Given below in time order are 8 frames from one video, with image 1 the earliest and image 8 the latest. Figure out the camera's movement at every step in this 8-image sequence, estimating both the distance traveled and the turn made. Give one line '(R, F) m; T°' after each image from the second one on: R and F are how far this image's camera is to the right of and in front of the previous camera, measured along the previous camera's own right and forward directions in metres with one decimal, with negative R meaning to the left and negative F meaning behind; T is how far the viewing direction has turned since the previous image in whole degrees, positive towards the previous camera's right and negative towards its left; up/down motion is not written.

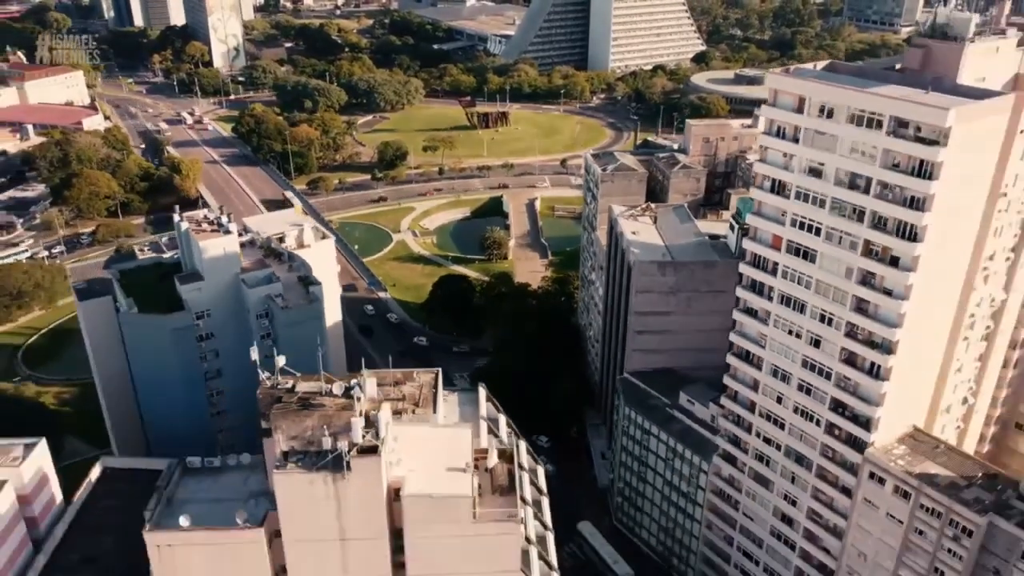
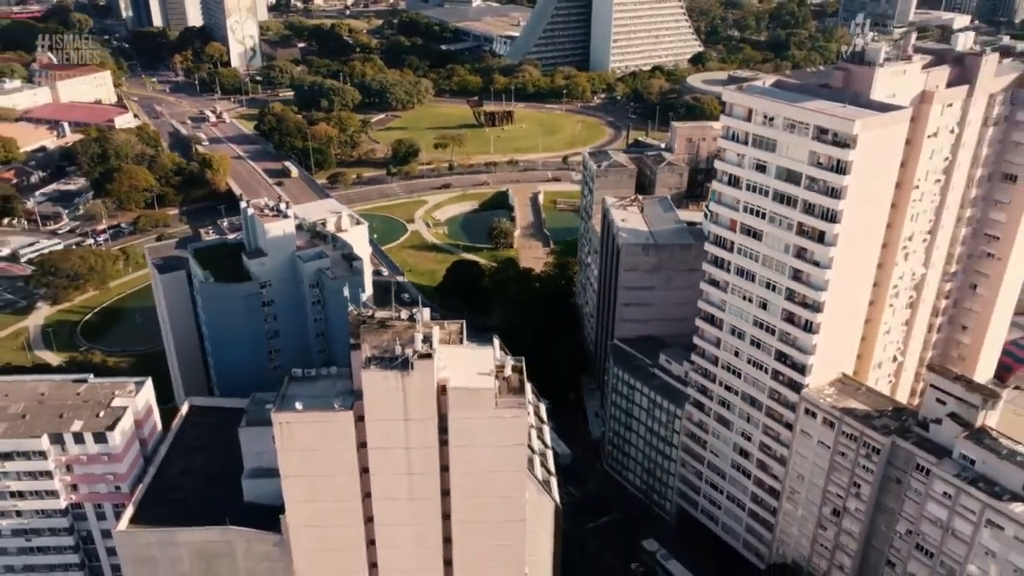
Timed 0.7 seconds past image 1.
(-0.2, -7.7) m; 0°
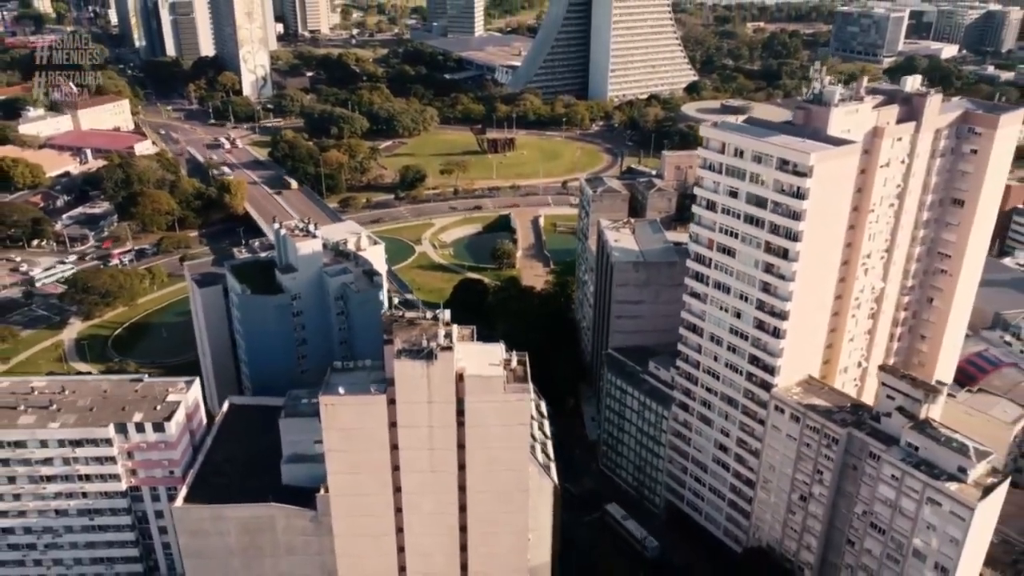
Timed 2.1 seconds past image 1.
(-0.2, -5.2) m; 0°
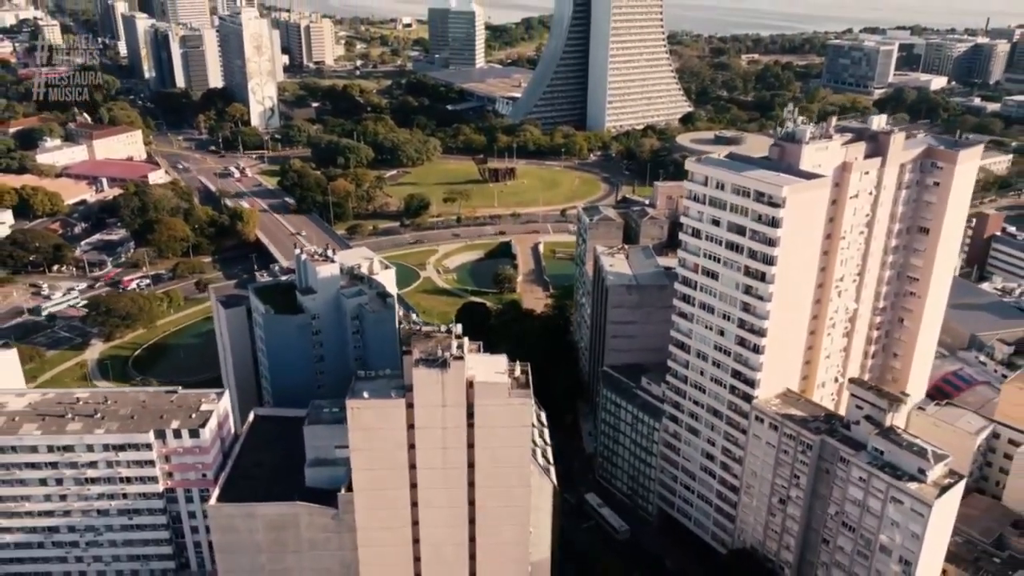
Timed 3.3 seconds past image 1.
(-0.2, -4.1) m; 0°
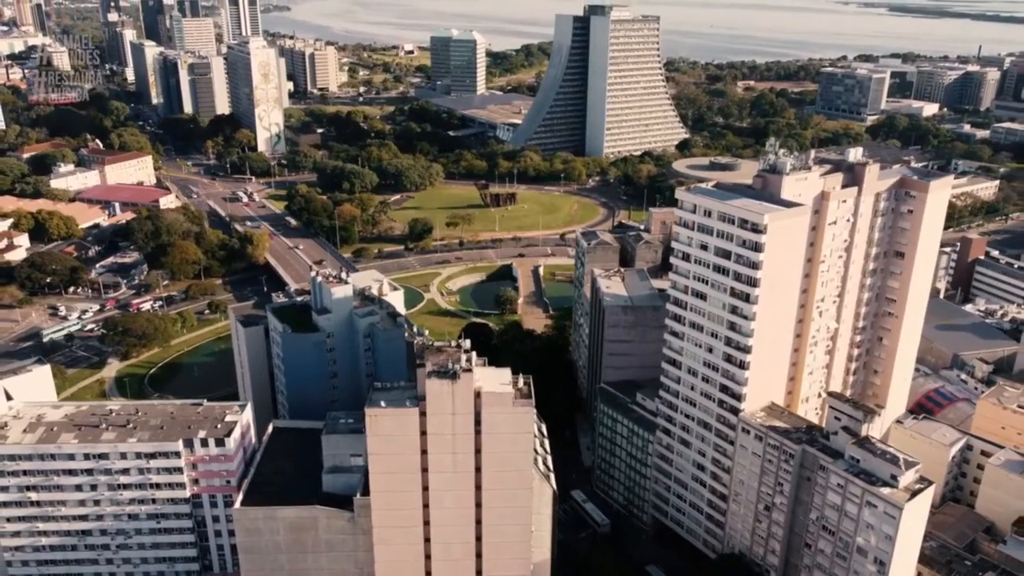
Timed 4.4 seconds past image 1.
(-0.2, -3.5) m; 0°
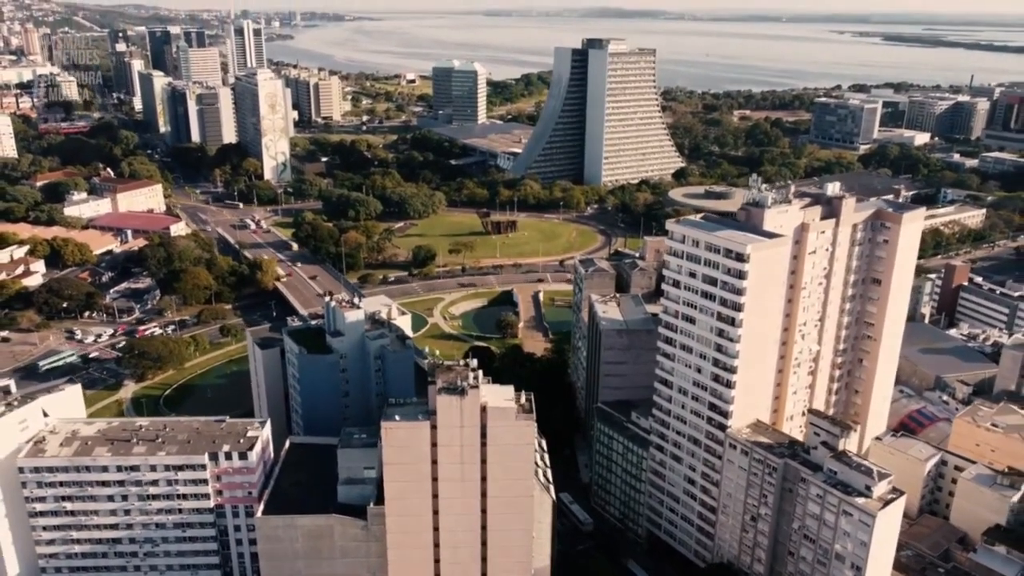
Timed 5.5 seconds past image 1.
(-0.2, -3.8) m; 0°
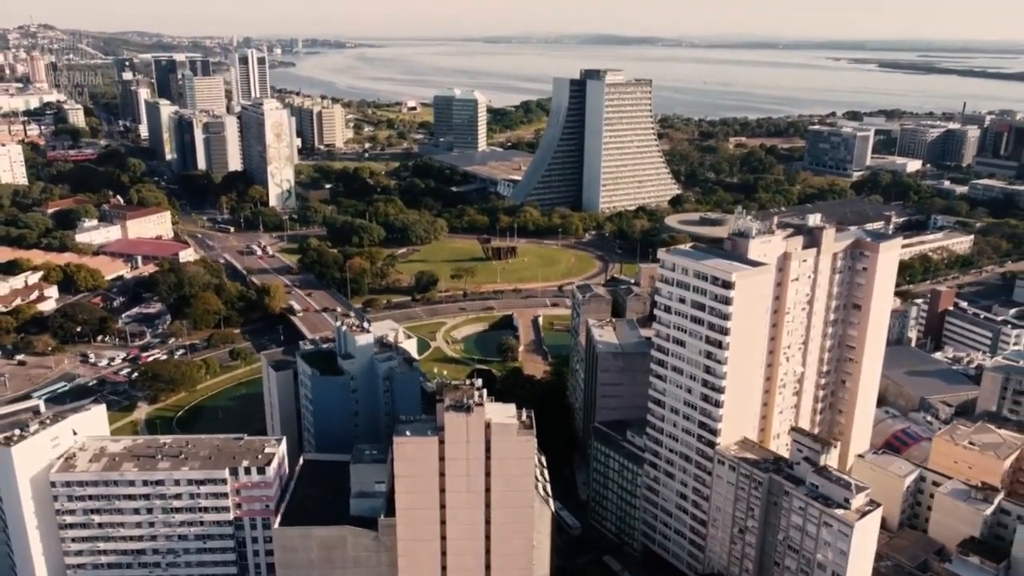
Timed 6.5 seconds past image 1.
(-0.1, -3.6) m; 0°
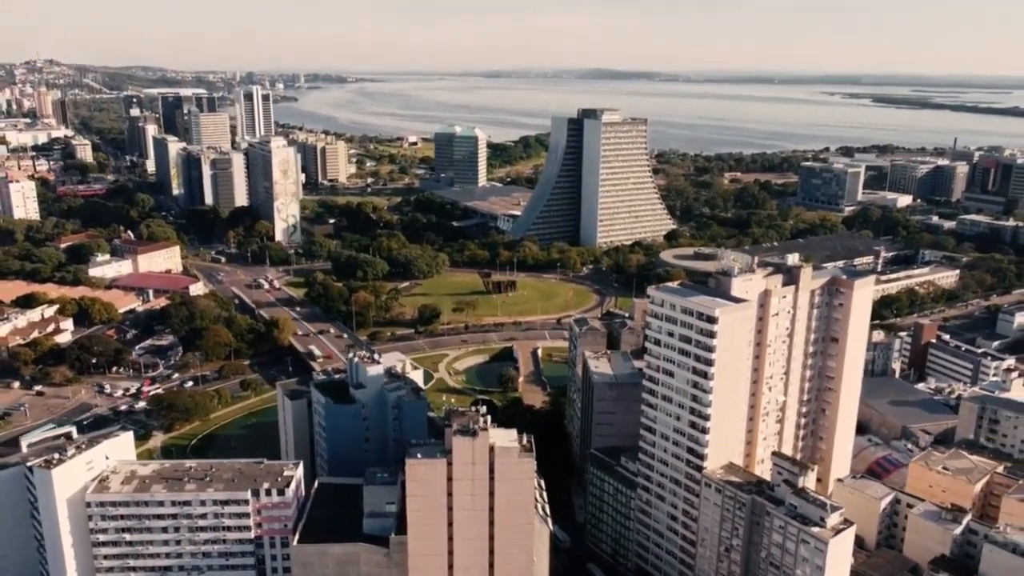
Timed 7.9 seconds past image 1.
(-0.2, -4.7) m; 0°
